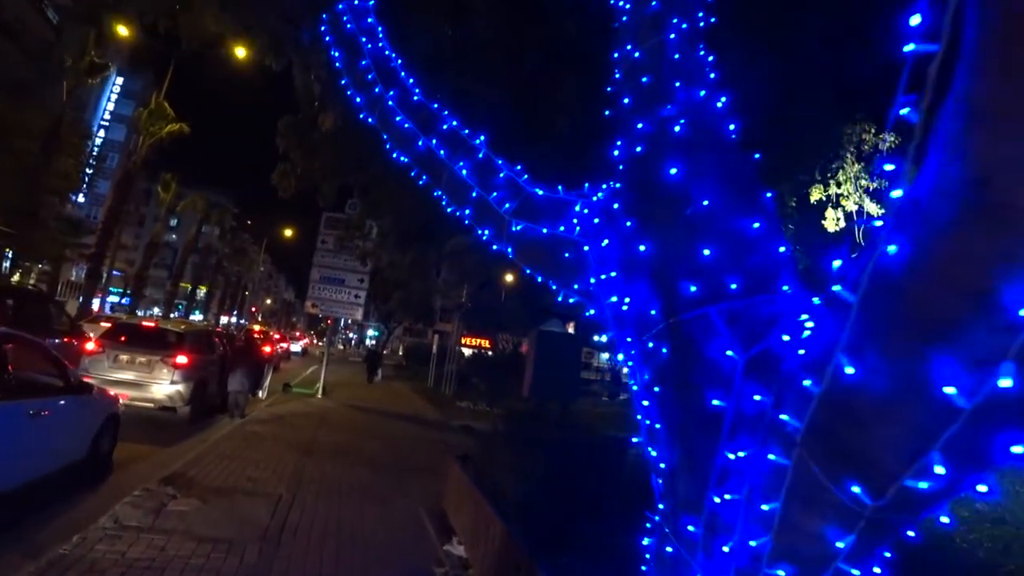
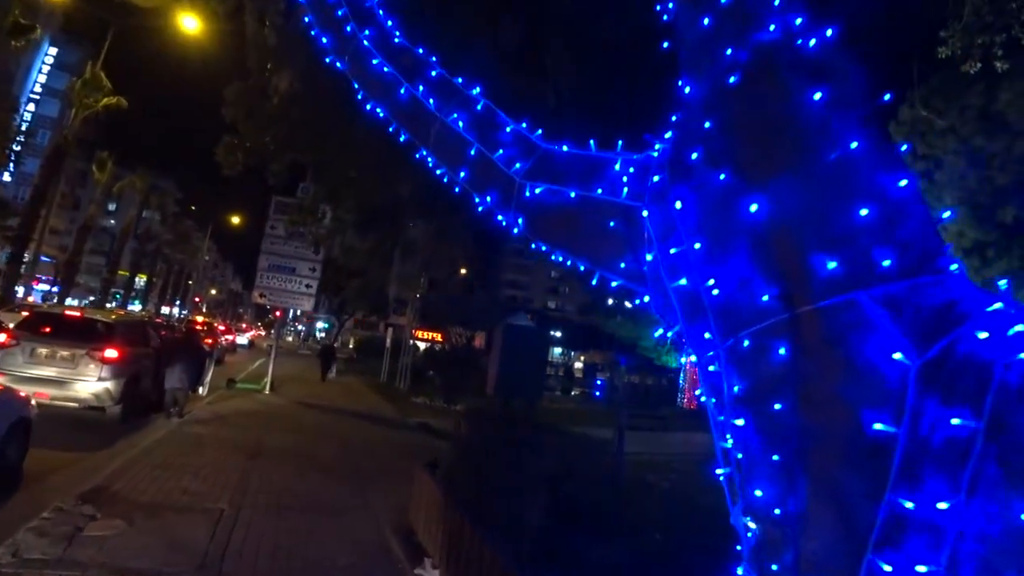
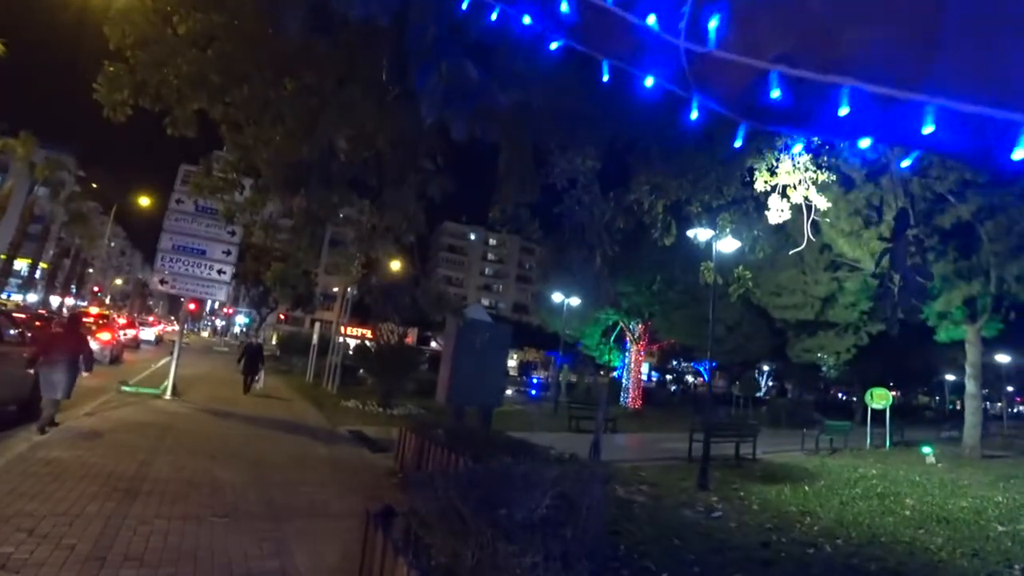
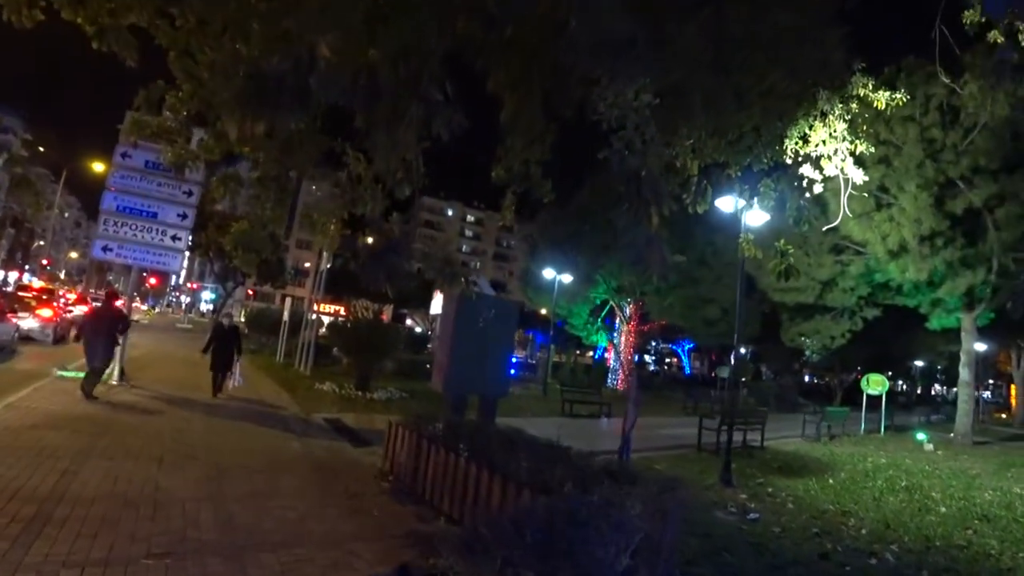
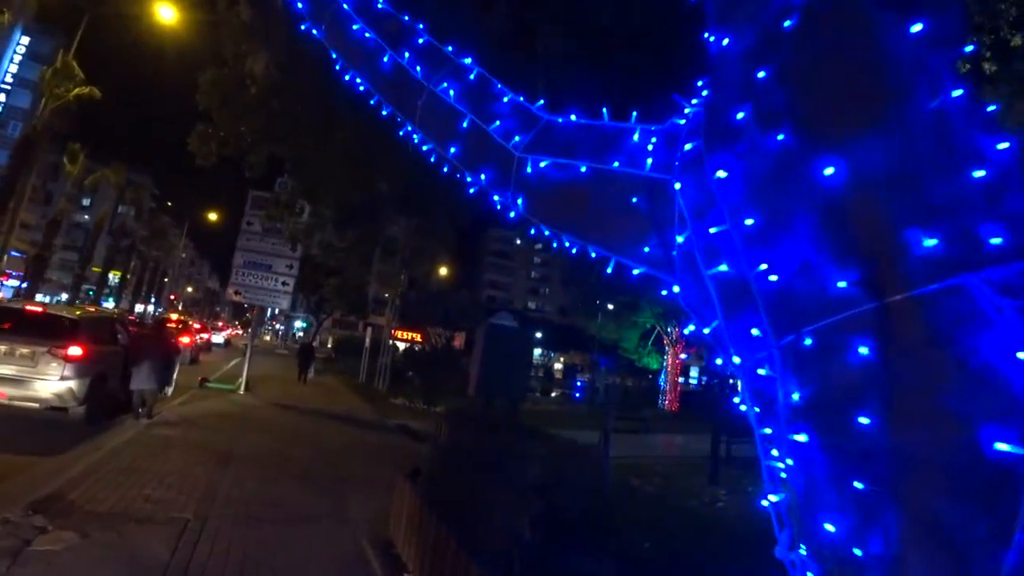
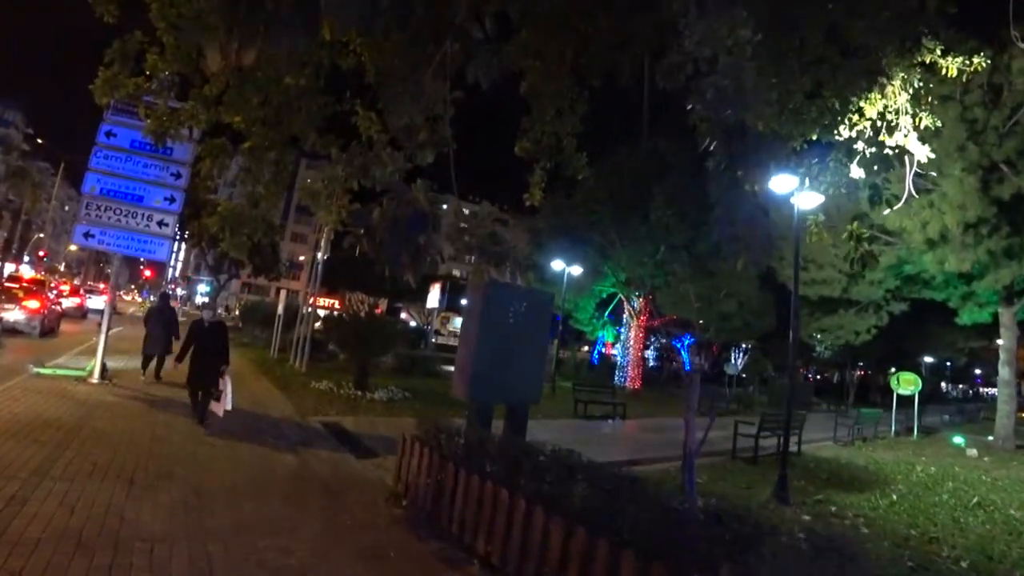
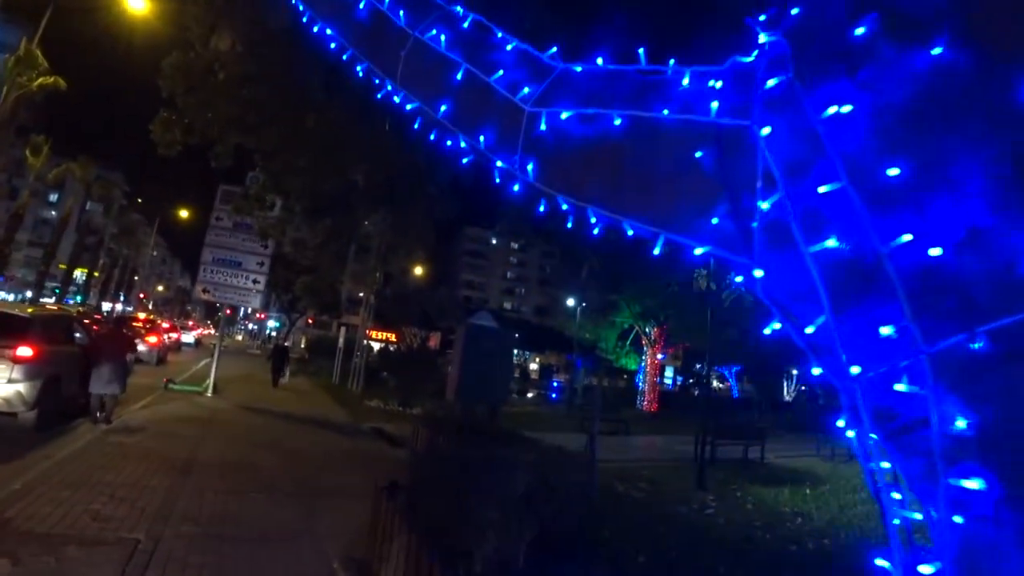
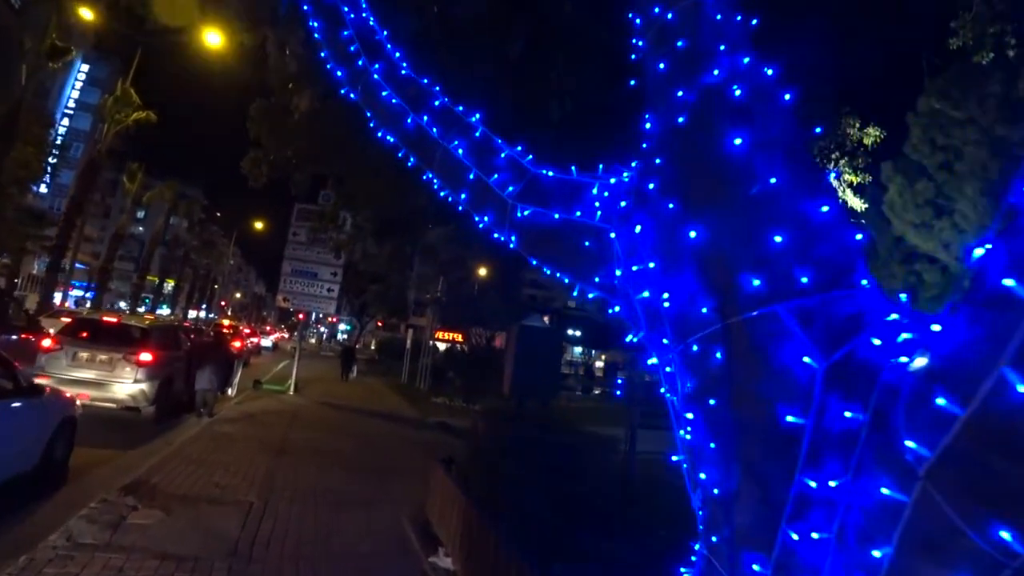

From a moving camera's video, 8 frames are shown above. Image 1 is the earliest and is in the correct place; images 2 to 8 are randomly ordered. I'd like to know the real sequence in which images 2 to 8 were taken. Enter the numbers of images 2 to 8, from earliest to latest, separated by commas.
8, 2, 5, 7, 3, 4, 6
